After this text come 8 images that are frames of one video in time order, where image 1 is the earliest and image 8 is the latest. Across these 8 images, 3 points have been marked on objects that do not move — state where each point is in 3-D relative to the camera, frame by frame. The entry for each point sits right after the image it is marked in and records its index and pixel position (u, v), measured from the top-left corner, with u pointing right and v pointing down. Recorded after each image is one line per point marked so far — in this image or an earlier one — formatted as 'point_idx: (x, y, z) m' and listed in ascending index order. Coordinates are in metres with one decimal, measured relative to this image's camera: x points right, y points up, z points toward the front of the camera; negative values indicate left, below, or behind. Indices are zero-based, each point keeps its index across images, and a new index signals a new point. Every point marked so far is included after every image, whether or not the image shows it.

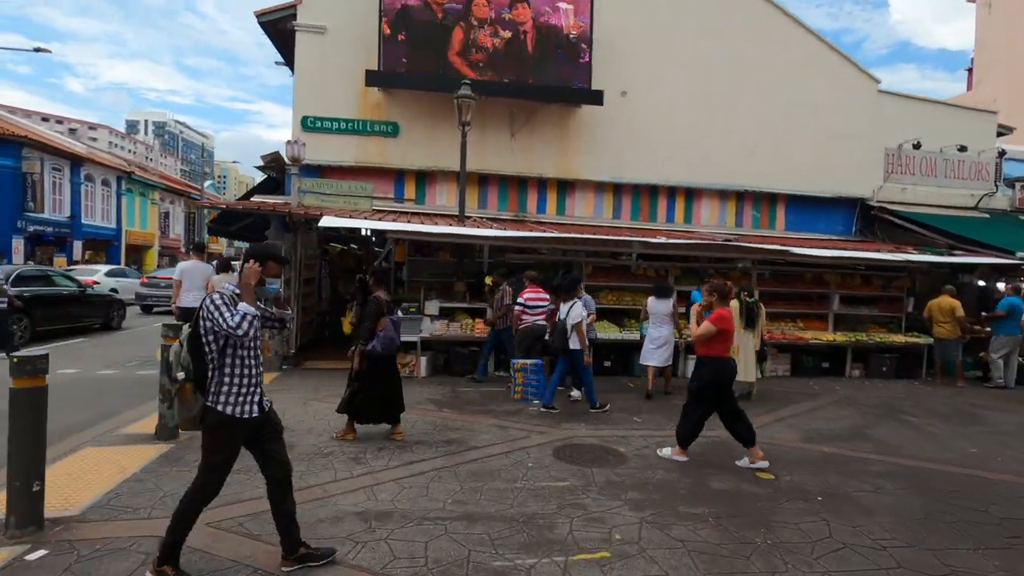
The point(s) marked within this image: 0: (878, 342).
0: (+7.7, -1.1, +11.3) m
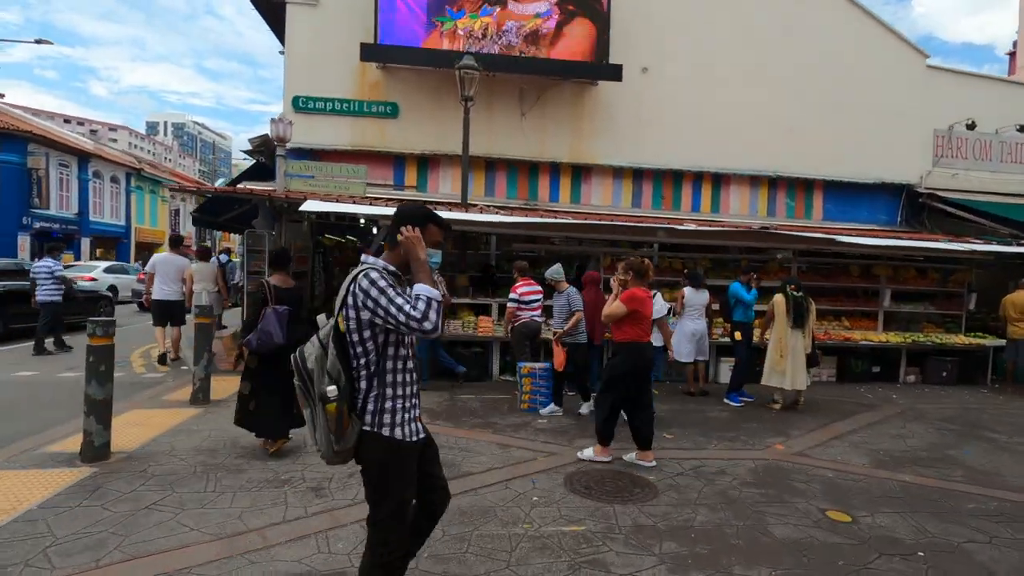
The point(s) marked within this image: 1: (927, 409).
0: (+7.8, -1.0, +9.9) m
1: (+6.0, -1.7, +7.7) m
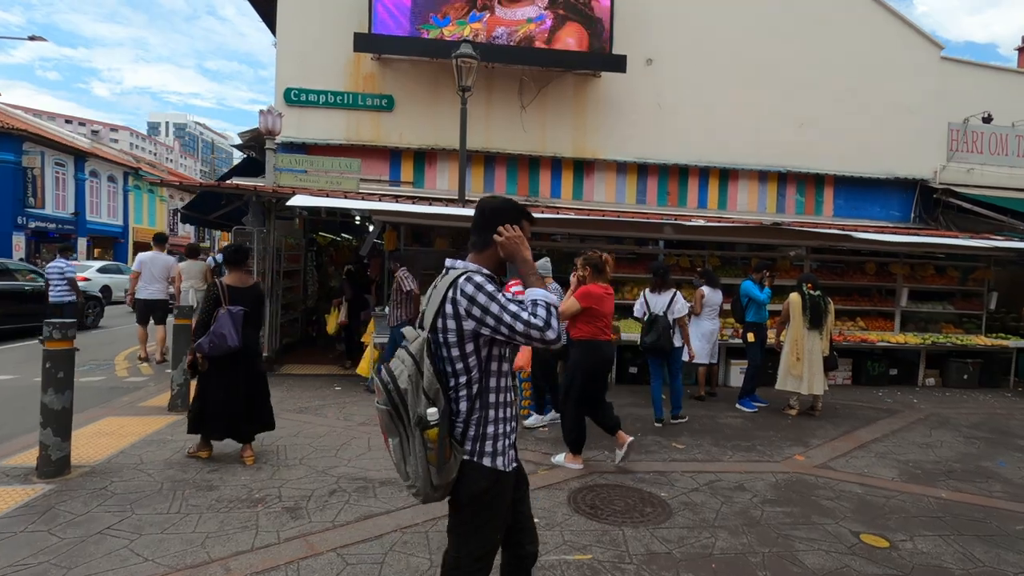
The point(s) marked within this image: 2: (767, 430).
0: (+7.8, -1.0, +9.5) m
1: (+6.0, -1.7, +7.3) m
2: (+3.1, -1.7, +6.4) m
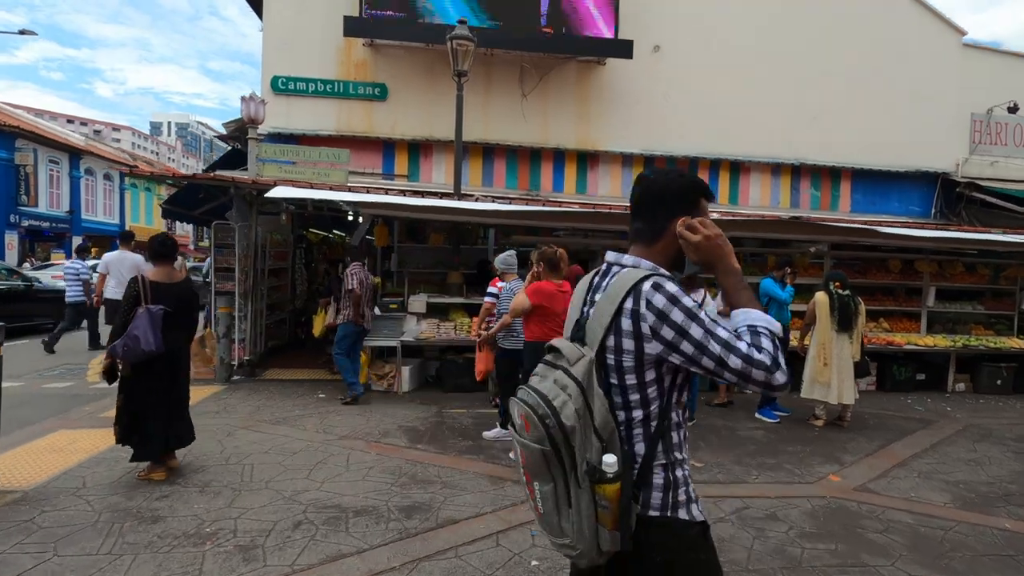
0: (+7.8, -1.0, +8.8) m
1: (+5.9, -1.7, +6.6) m
2: (+3.0, -1.7, +5.8) m
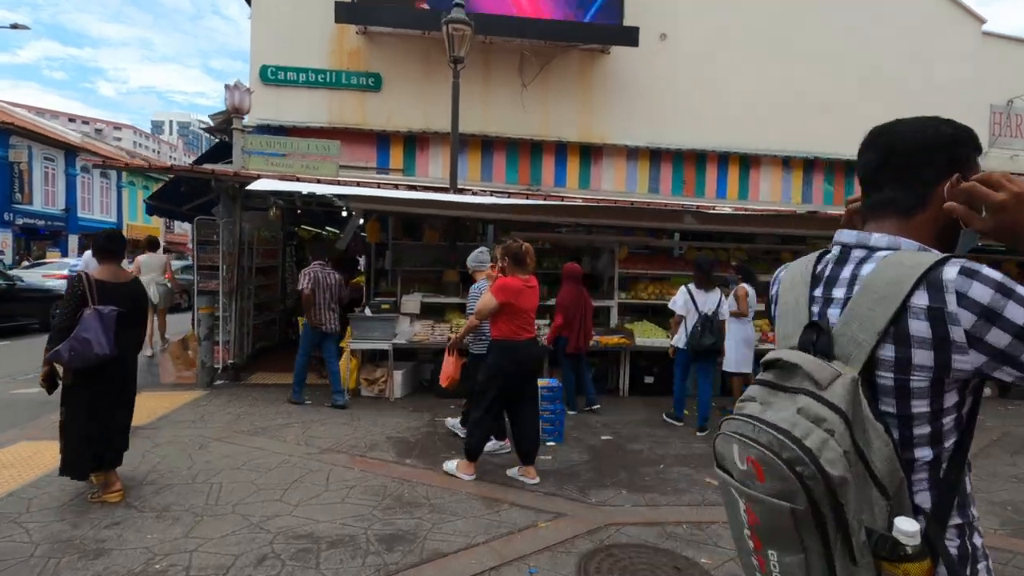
0: (+7.8, -1.0, +8.3) m
1: (+5.9, -1.7, +6.1) m
2: (+3.0, -1.7, +5.3) m
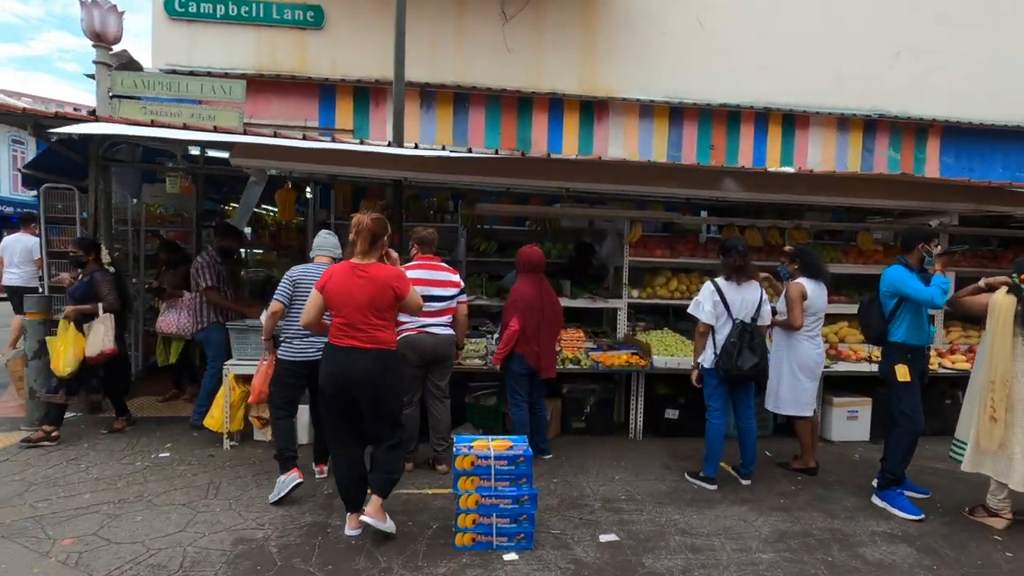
0: (+7.5, -0.9, +5.8) m
1: (+5.5, -1.7, +3.7) m
2: (+2.6, -1.7, +3.0) m
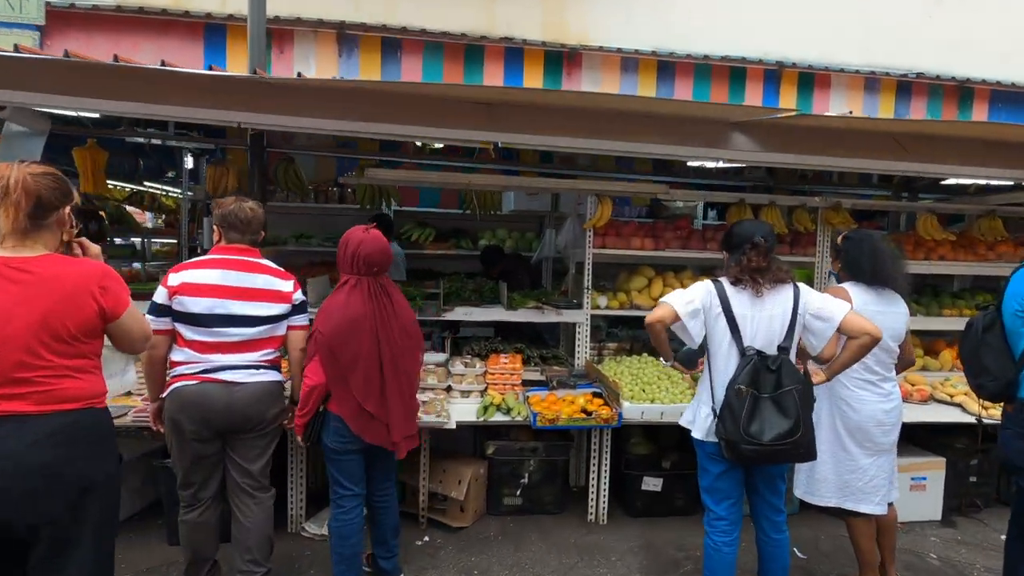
0: (+6.8, -1.0, +4.1) m
1: (+4.9, -1.8, +2.0) m
2: (+2.0, -1.8, +1.2) m
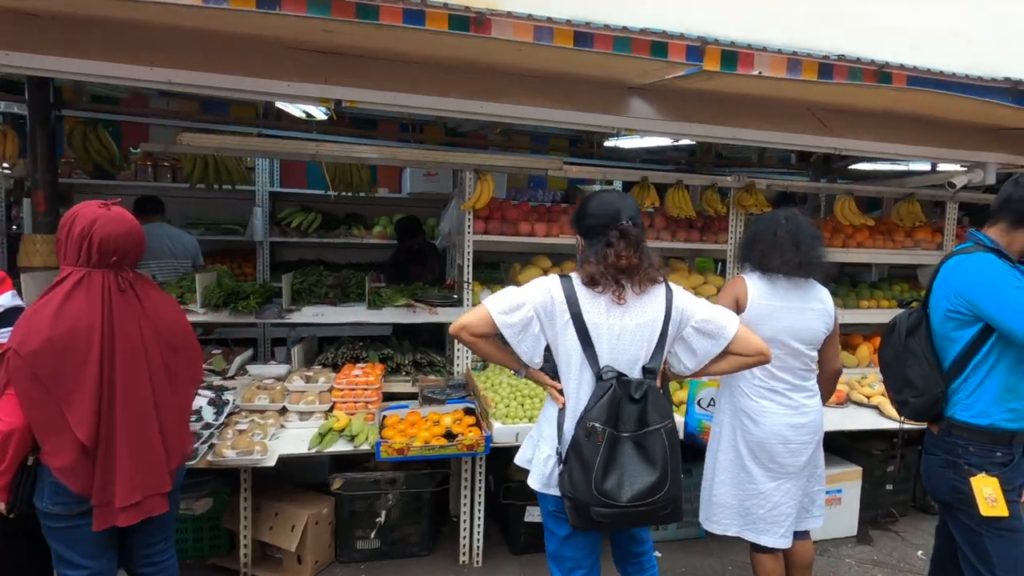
0: (+5.9, -0.9, +4.1) m
1: (+4.2, -1.7, +1.8) m
2: (+1.4, -1.8, +0.7) m
